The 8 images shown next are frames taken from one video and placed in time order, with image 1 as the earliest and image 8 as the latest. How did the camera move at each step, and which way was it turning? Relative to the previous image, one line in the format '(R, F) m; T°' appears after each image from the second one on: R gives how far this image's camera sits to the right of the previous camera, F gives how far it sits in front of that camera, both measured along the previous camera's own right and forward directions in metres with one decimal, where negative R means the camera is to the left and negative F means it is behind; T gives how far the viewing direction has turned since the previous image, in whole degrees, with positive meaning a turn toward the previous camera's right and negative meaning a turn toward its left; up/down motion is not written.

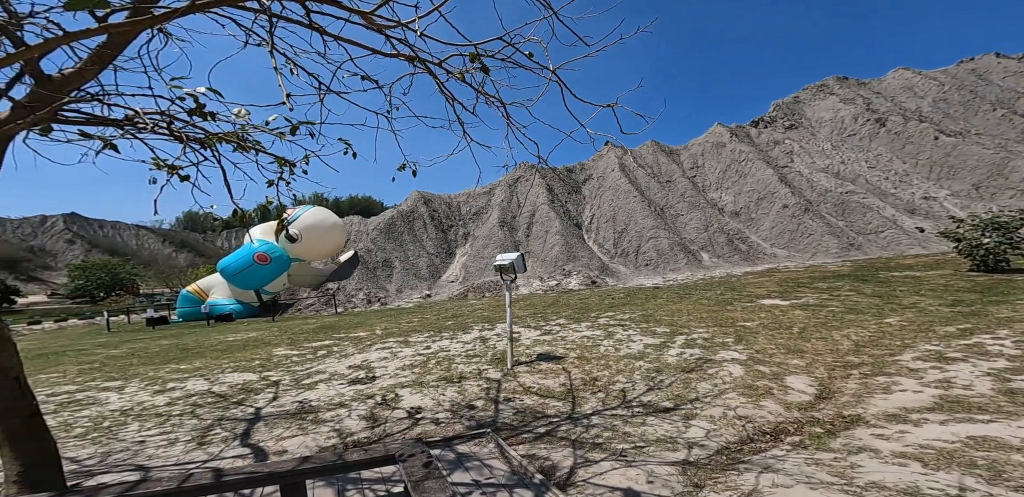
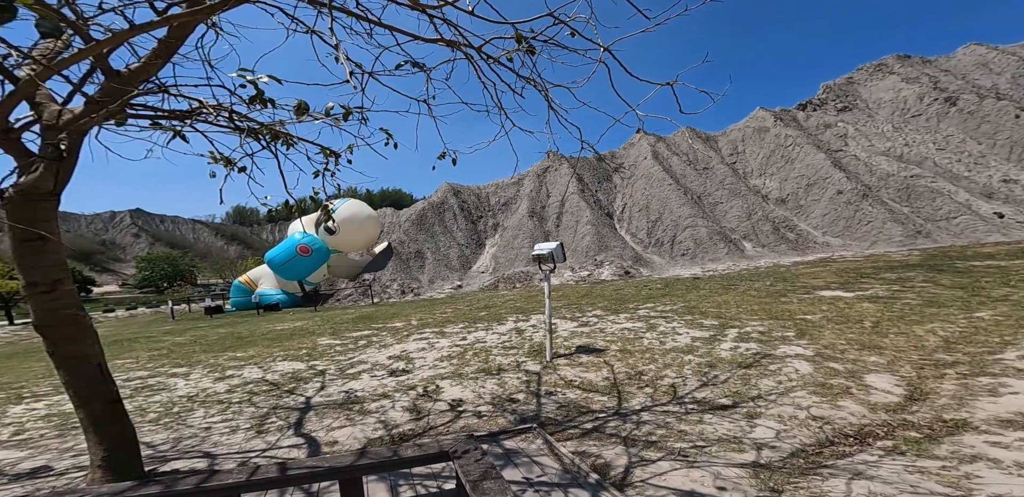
(-0.1, +0.1) m; -4°
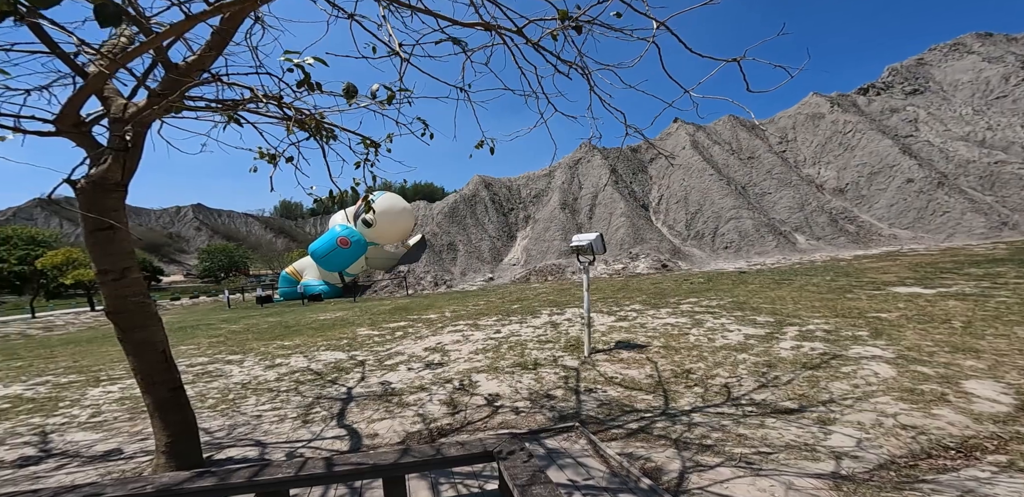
(-0.1, +0.1) m; -4°
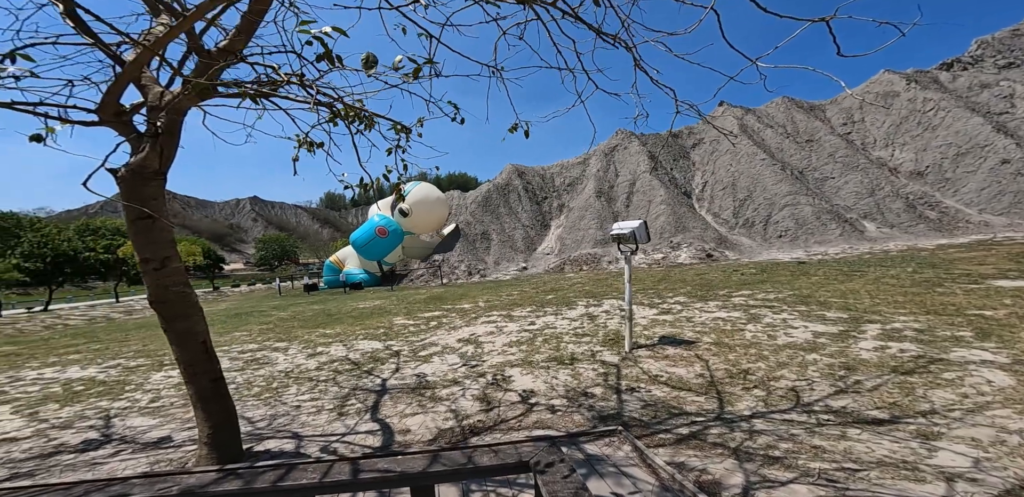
(0.0, +0.2) m; -5°
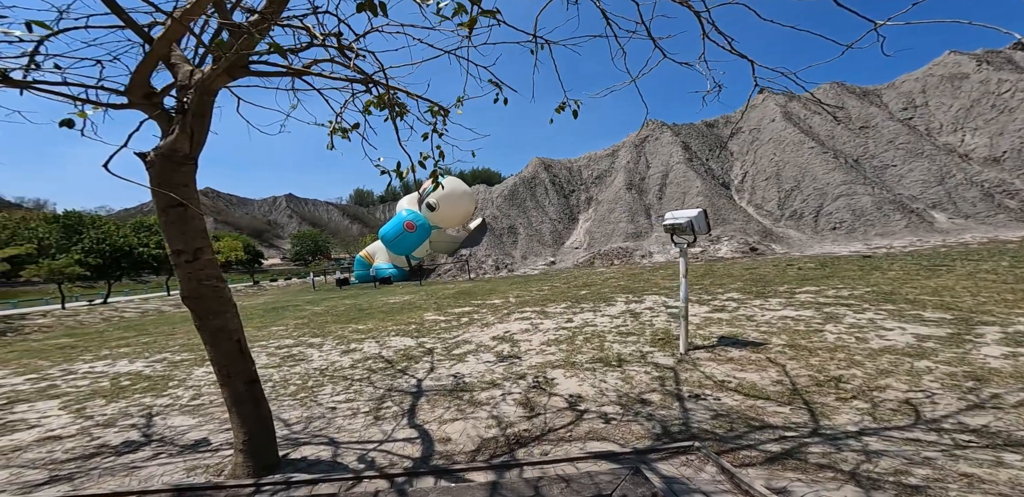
(-0.2, +0.3) m; -3°
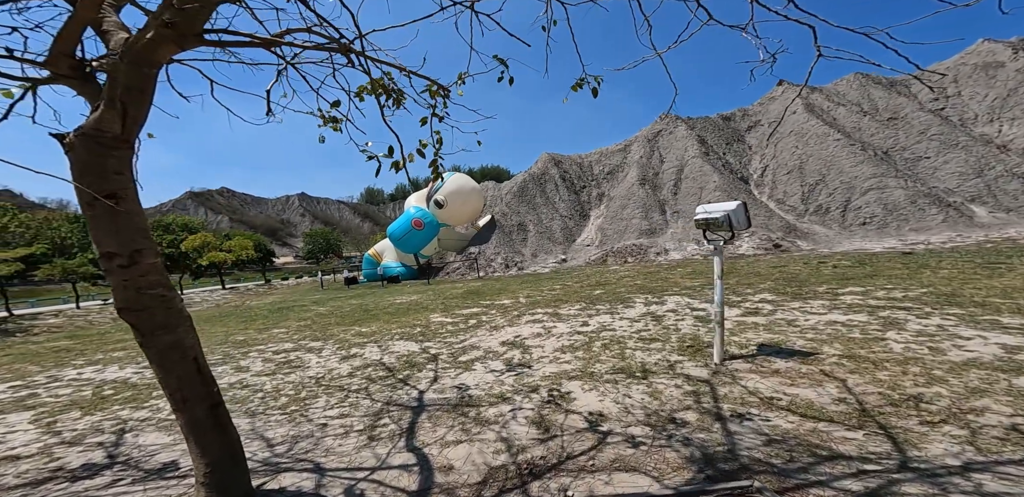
(0.0, +0.4) m; -1°
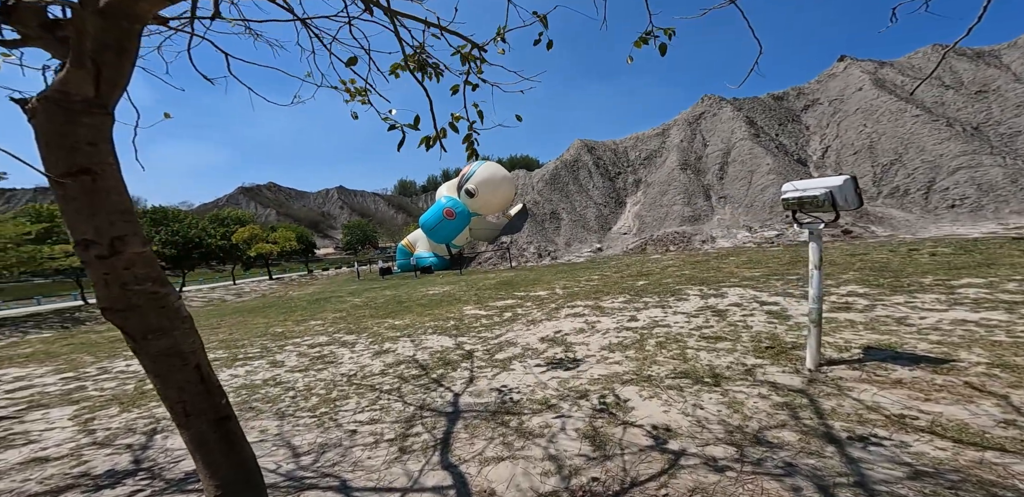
(-0.1, +0.5) m; -5°
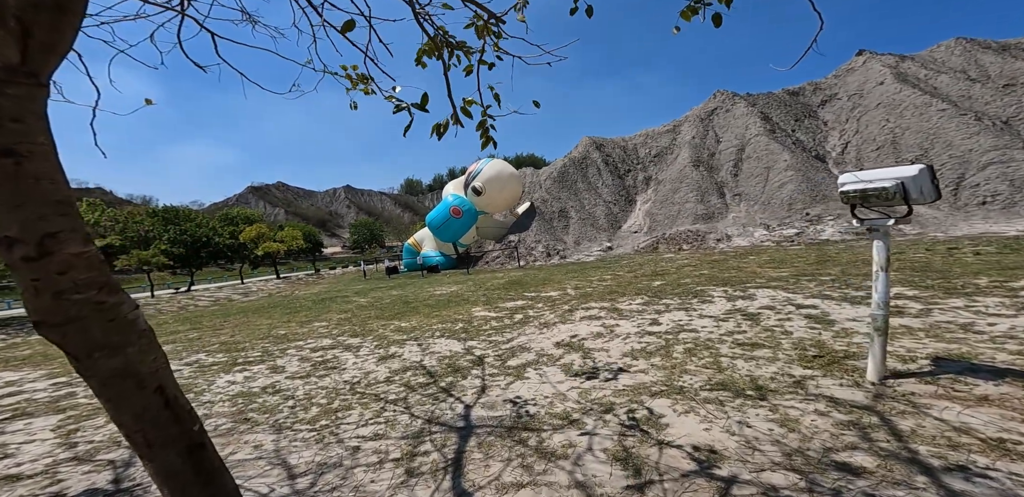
(-0.1, +0.3) m; -1°
